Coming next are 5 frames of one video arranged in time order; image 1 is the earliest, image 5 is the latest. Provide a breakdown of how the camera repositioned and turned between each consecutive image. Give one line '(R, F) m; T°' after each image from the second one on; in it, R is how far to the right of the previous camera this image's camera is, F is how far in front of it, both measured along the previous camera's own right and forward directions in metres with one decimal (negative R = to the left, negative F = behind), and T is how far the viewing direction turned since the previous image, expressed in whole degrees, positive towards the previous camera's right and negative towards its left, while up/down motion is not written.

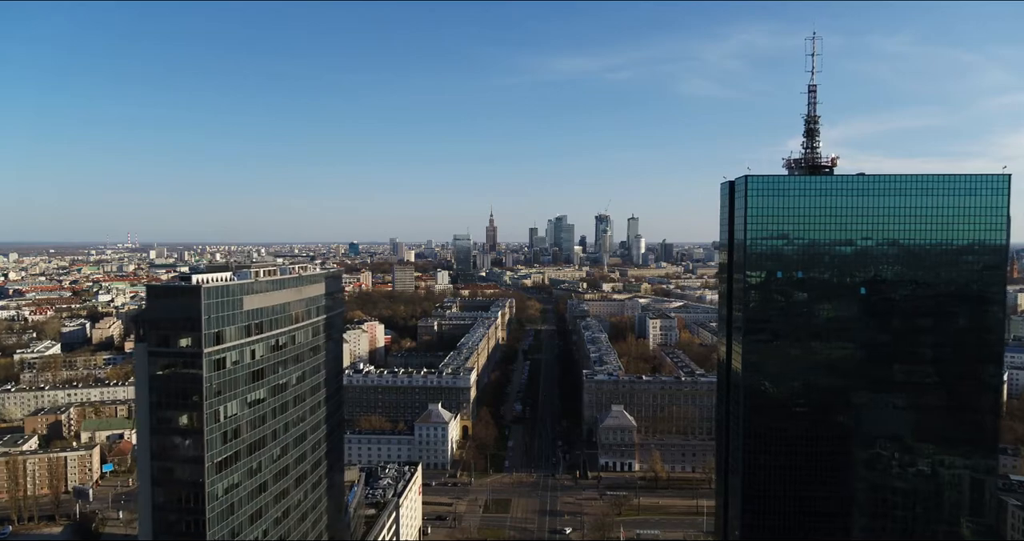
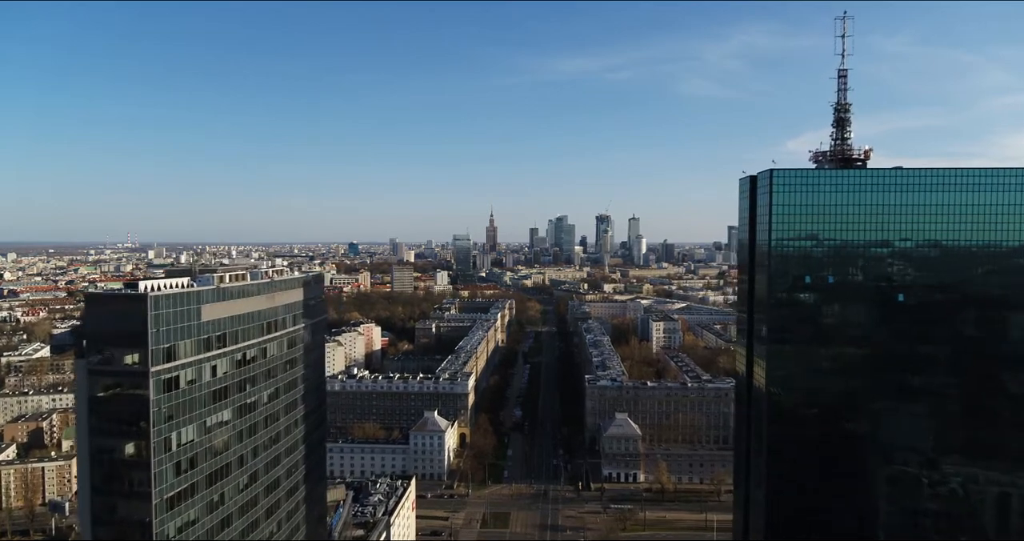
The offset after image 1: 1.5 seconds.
(+0.1, +2.1) m; 0°
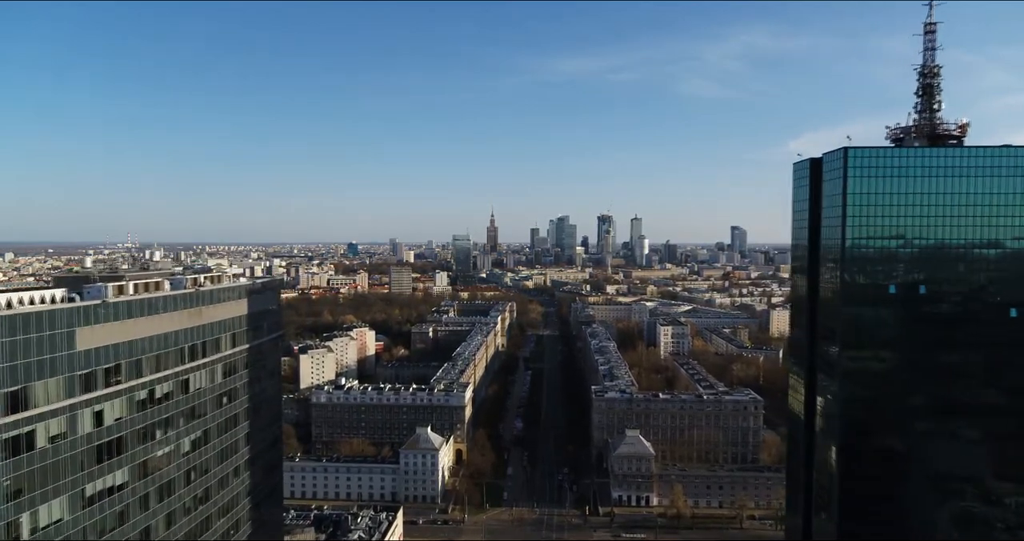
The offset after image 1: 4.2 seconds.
(0.0, +4.1) m; 0°
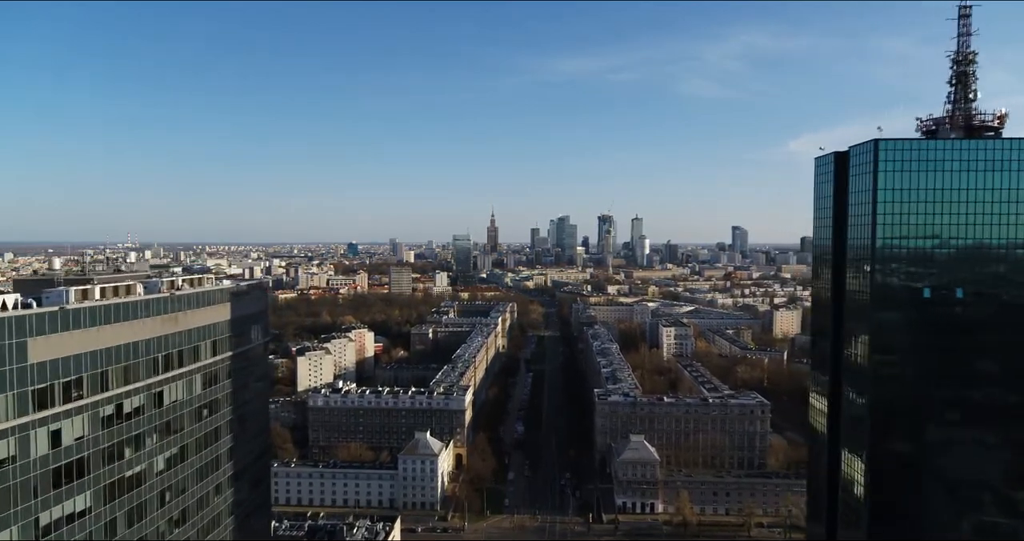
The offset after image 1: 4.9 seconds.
(-0.1, +1.1) m; 0°
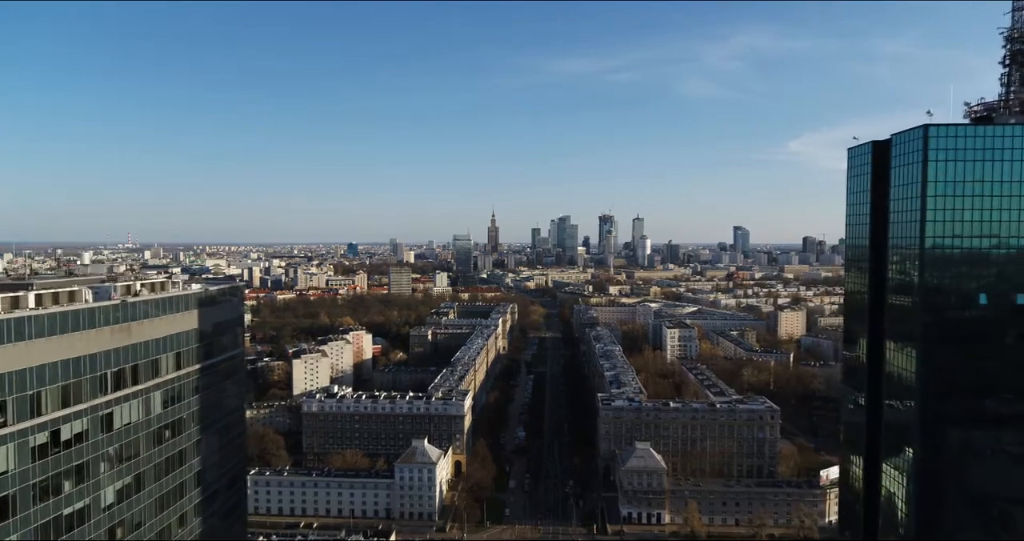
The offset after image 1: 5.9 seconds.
(0.0, +1.5) m; 0°
